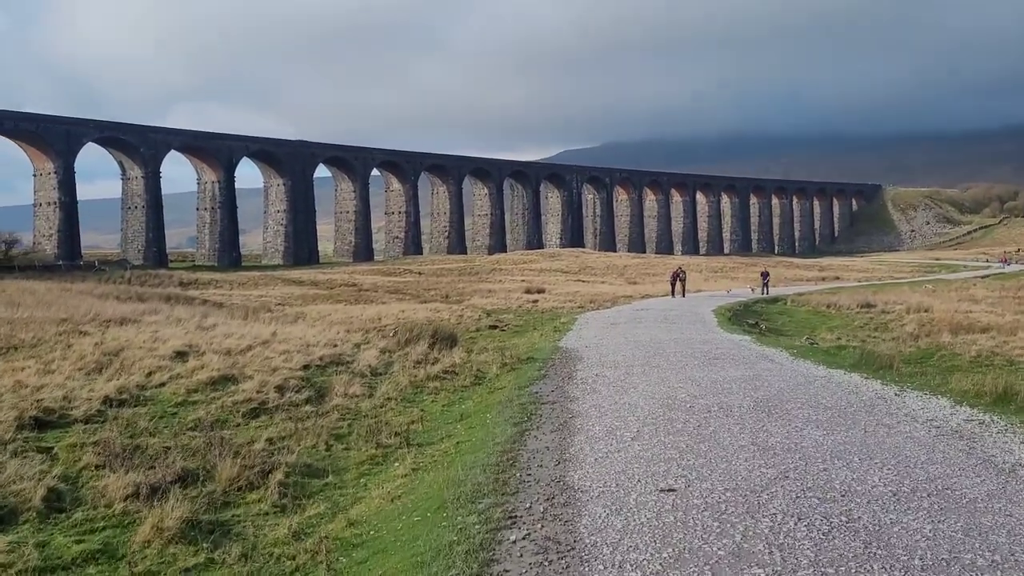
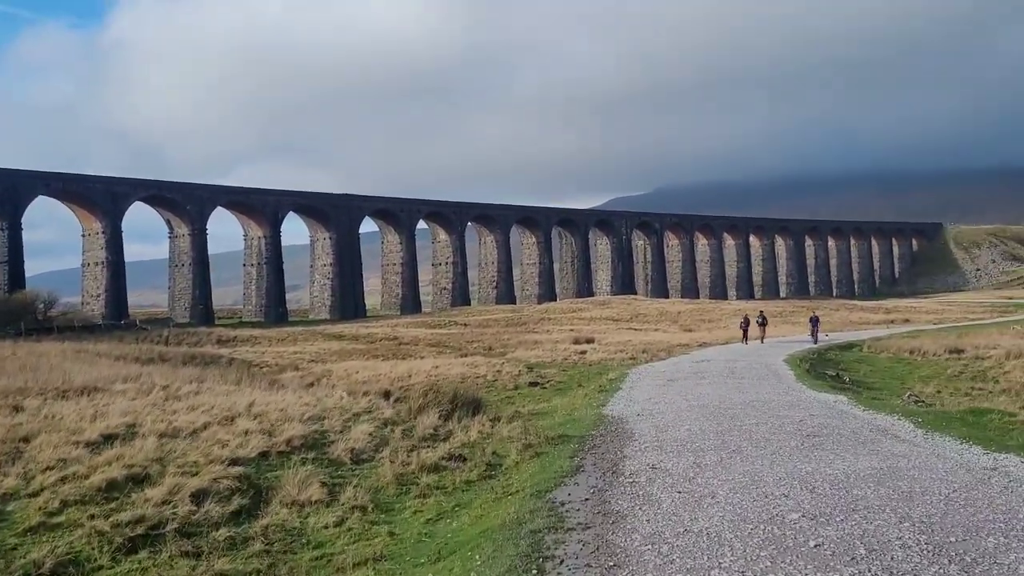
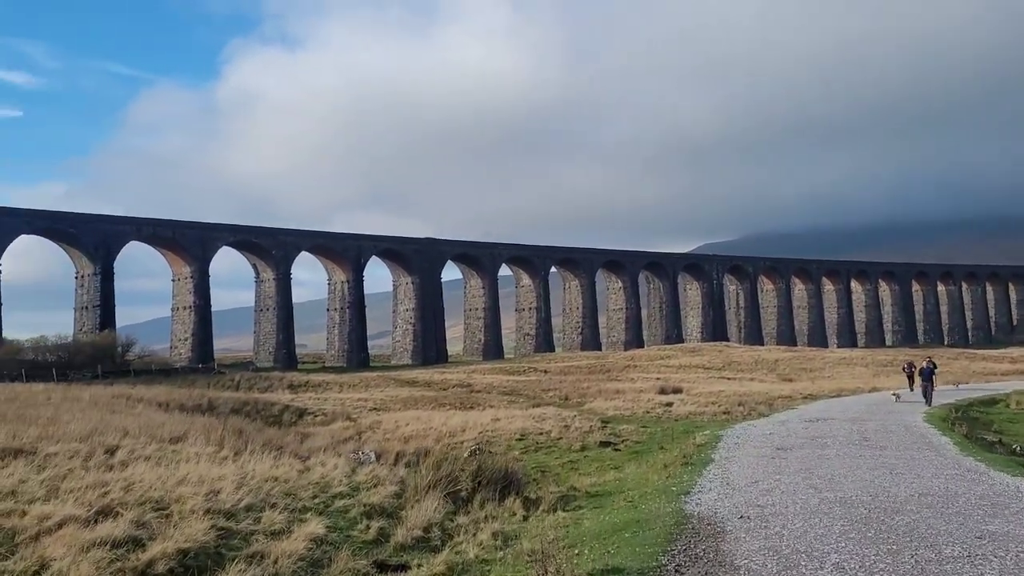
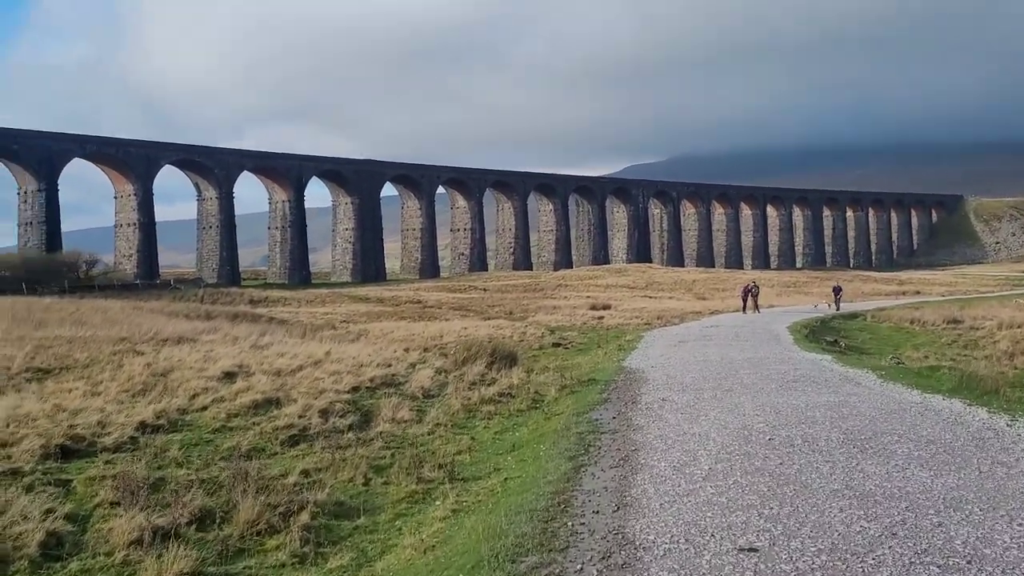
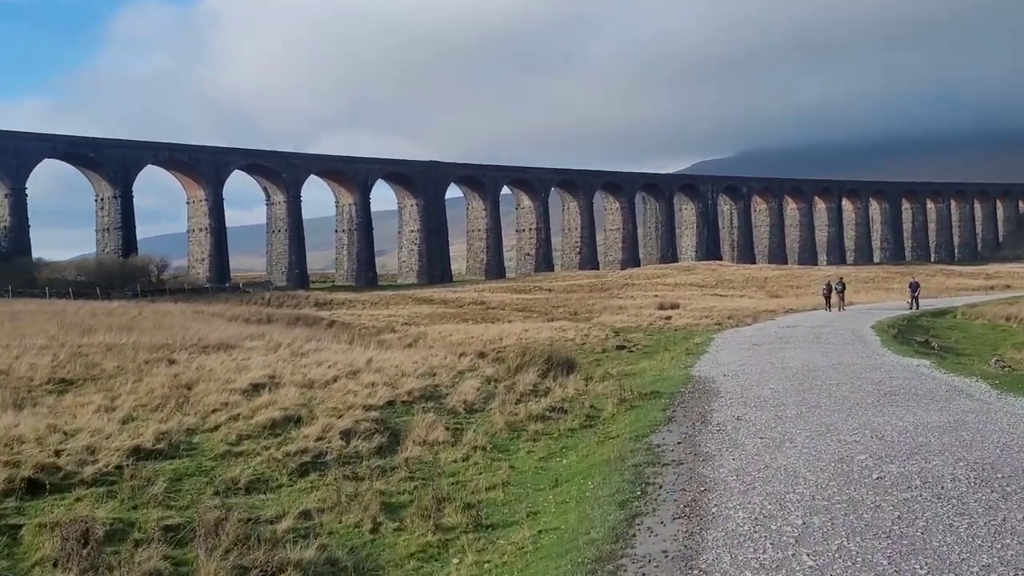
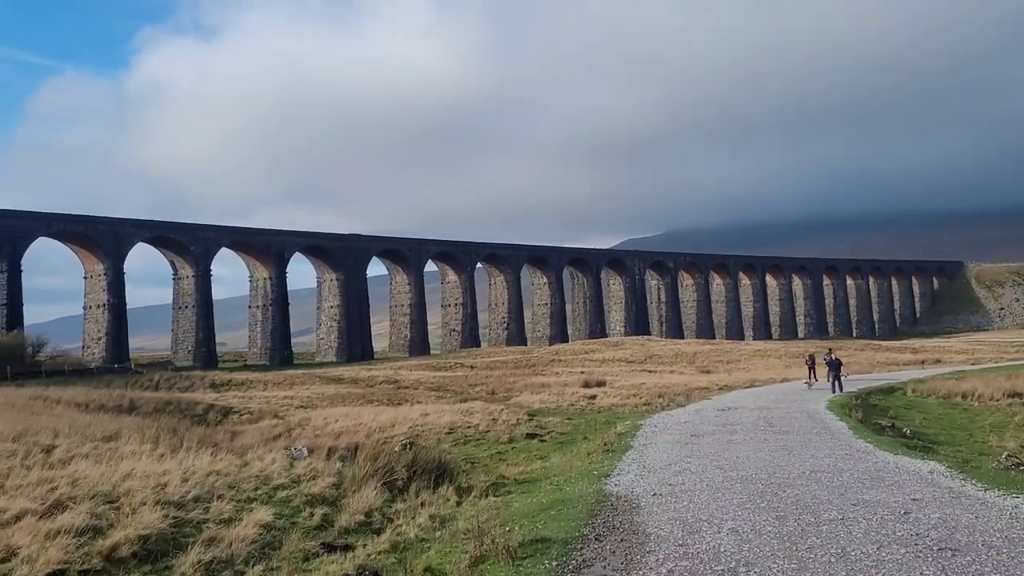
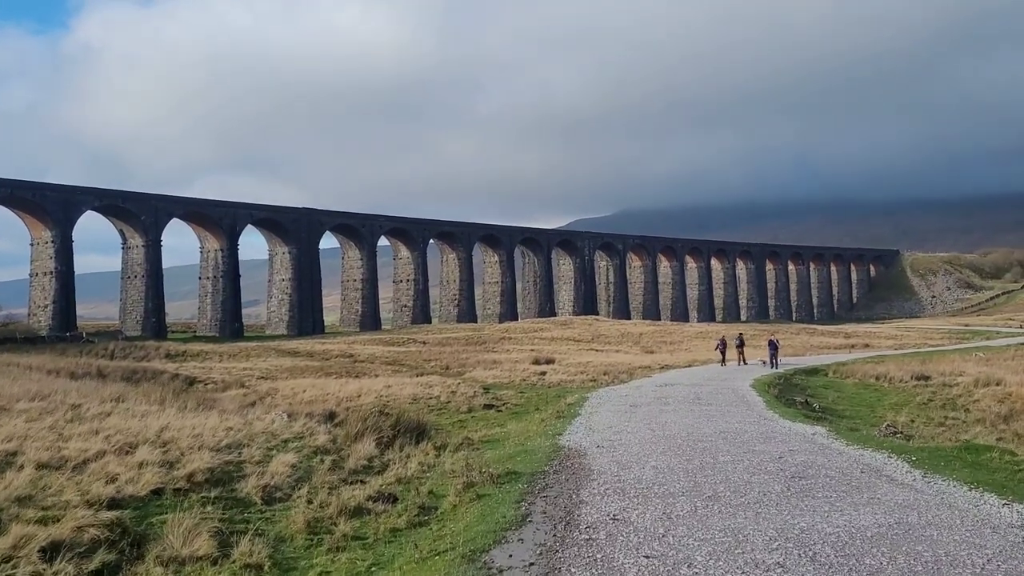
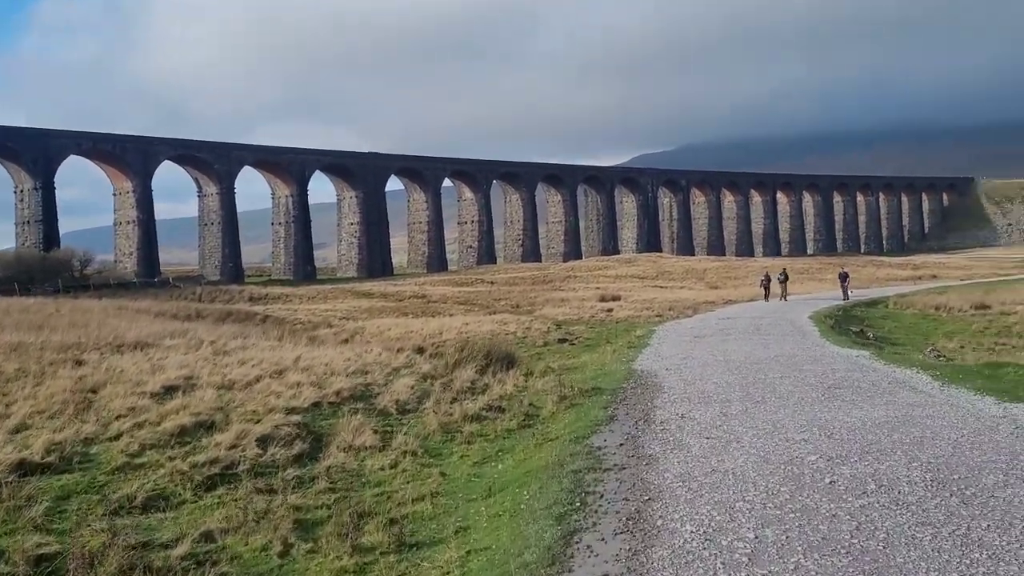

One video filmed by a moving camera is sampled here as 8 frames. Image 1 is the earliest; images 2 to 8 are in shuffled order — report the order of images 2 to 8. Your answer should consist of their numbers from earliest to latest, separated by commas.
4, 5, 8, 2, 7, 6, 3
